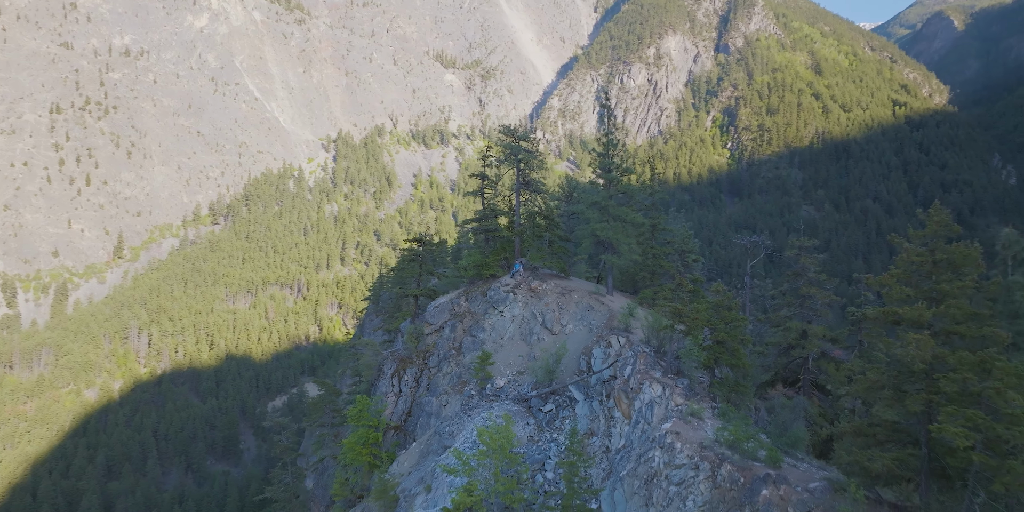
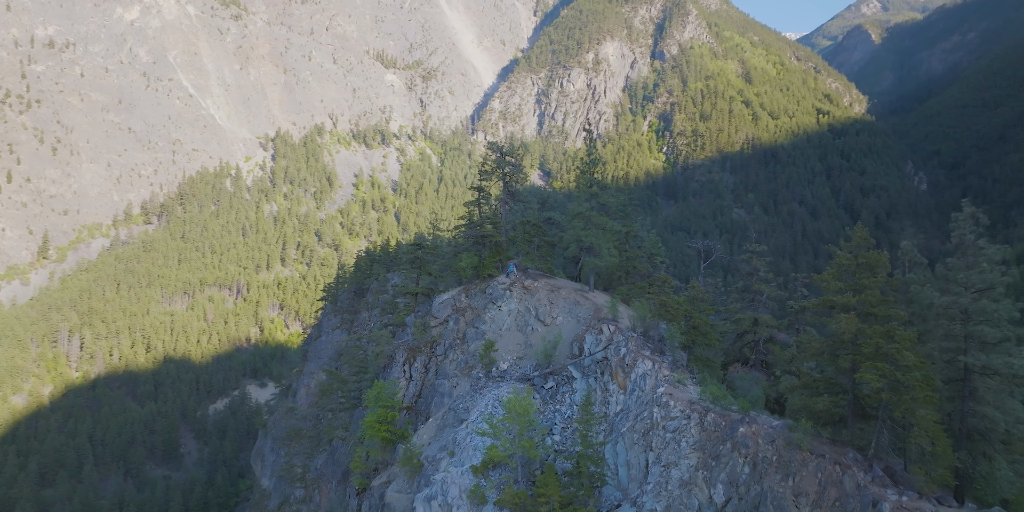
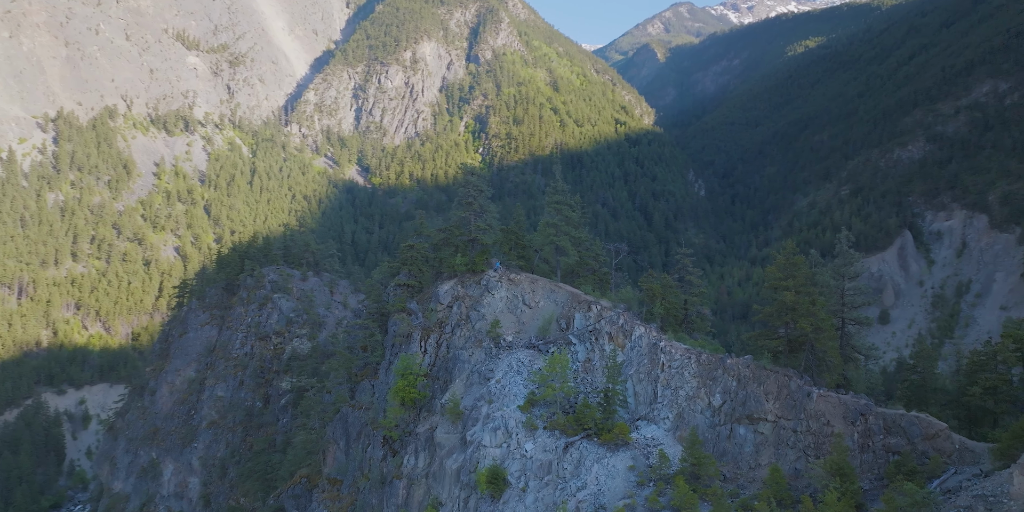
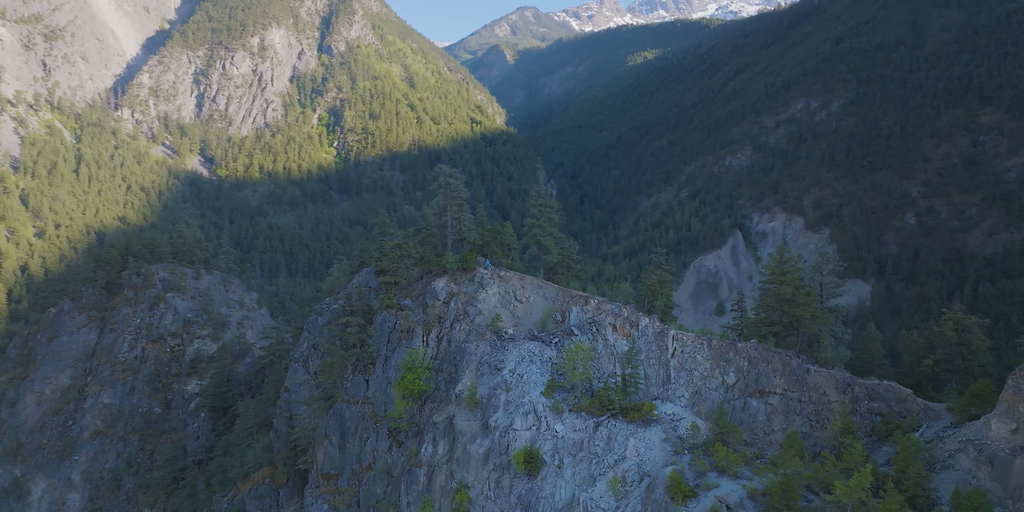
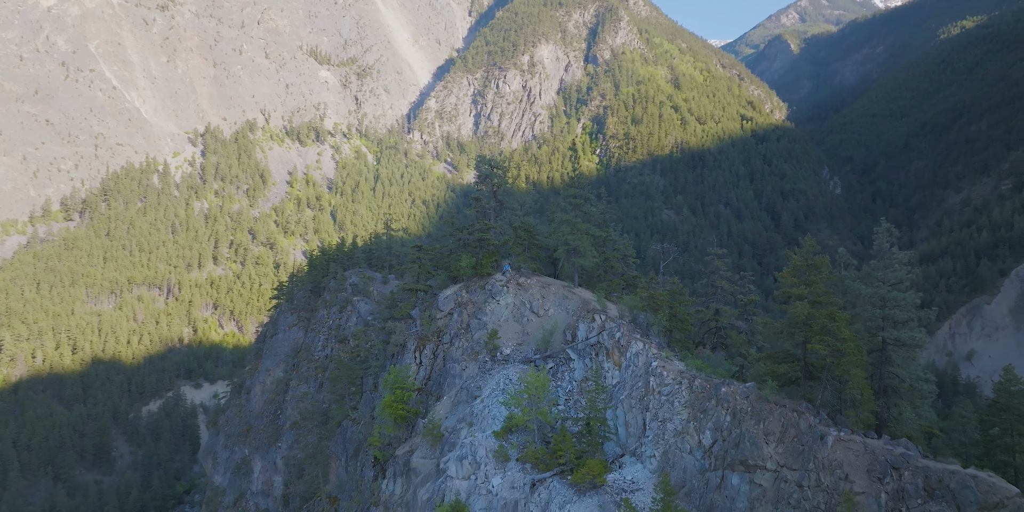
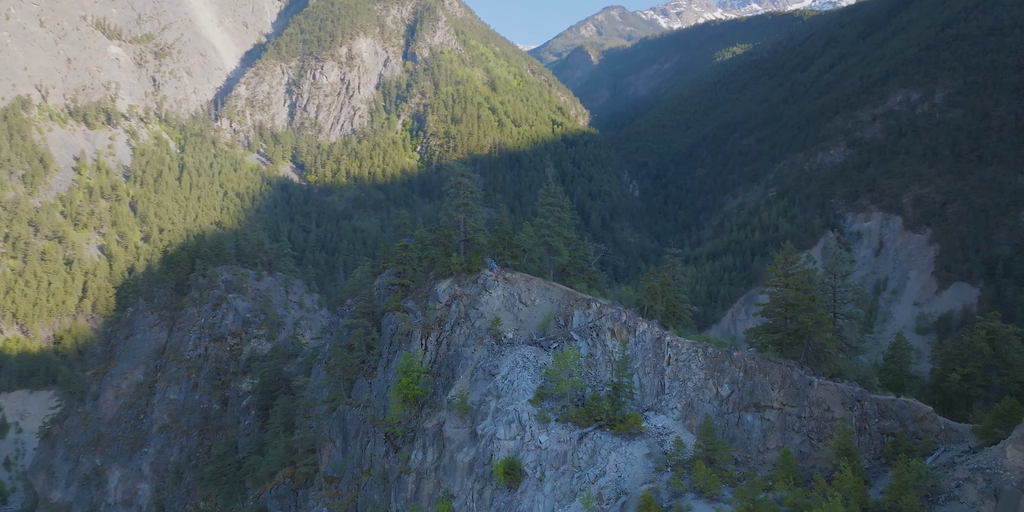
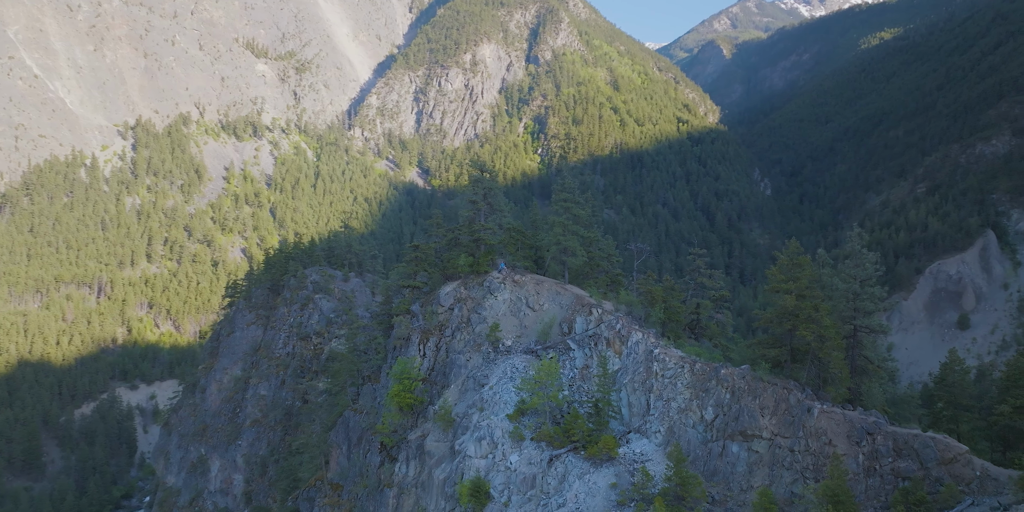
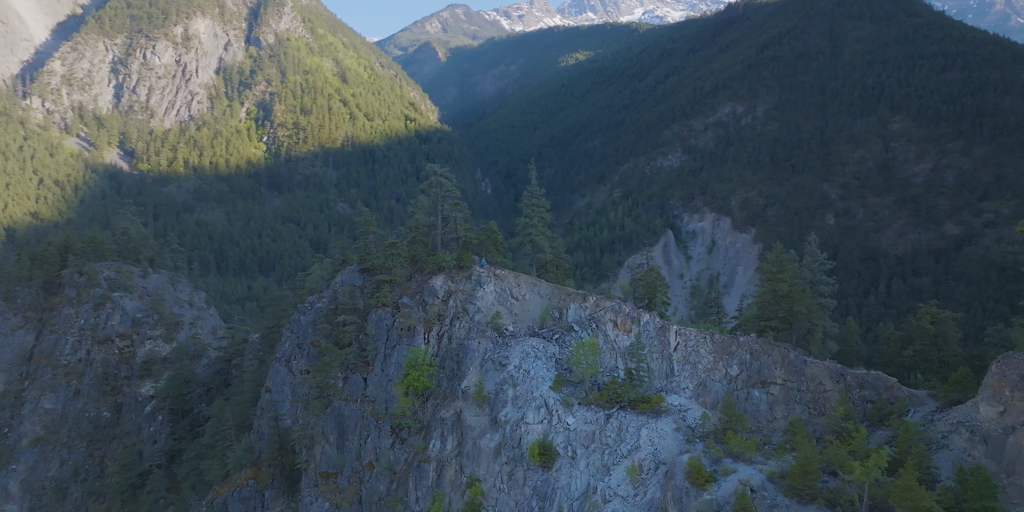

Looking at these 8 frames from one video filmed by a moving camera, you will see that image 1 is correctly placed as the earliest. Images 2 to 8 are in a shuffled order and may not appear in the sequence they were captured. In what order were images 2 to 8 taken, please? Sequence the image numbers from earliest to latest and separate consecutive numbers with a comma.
2, 5, 7, 3, 6, 4, 8
